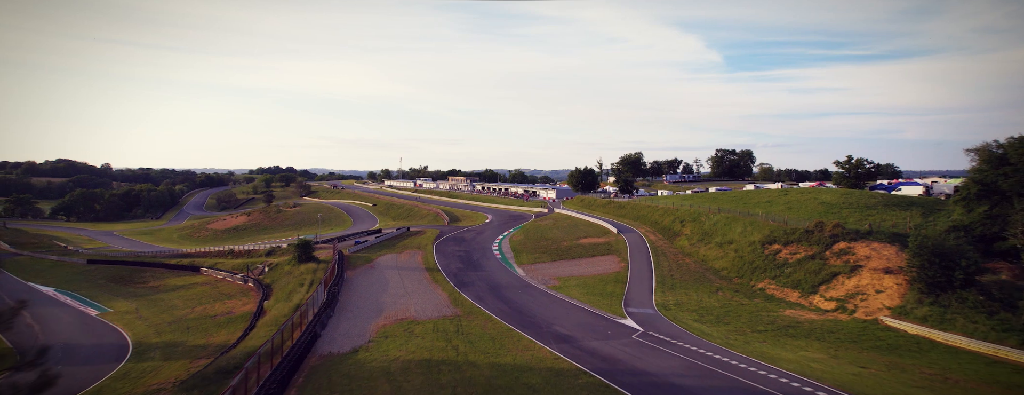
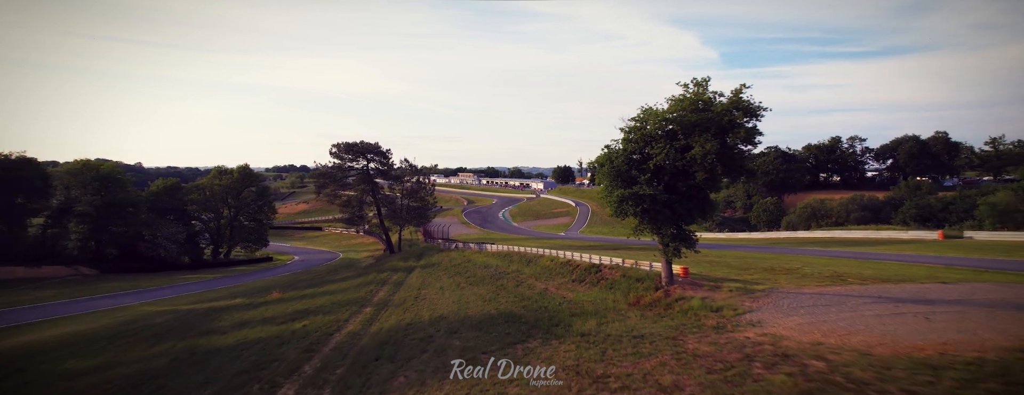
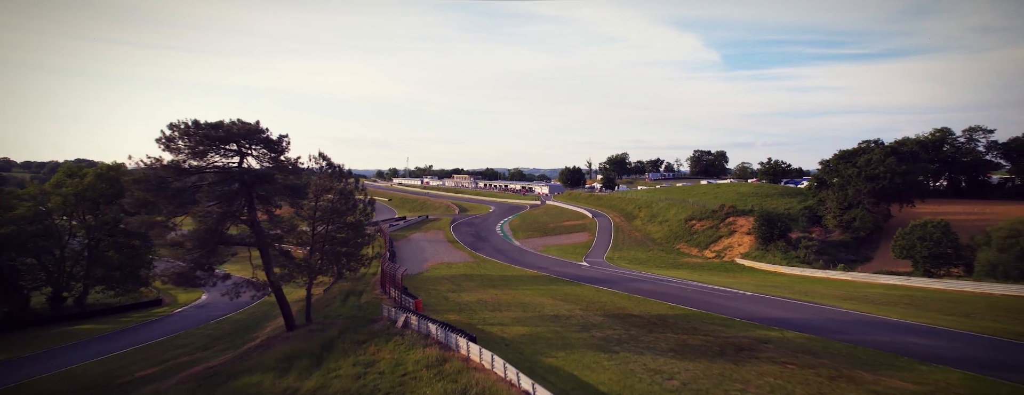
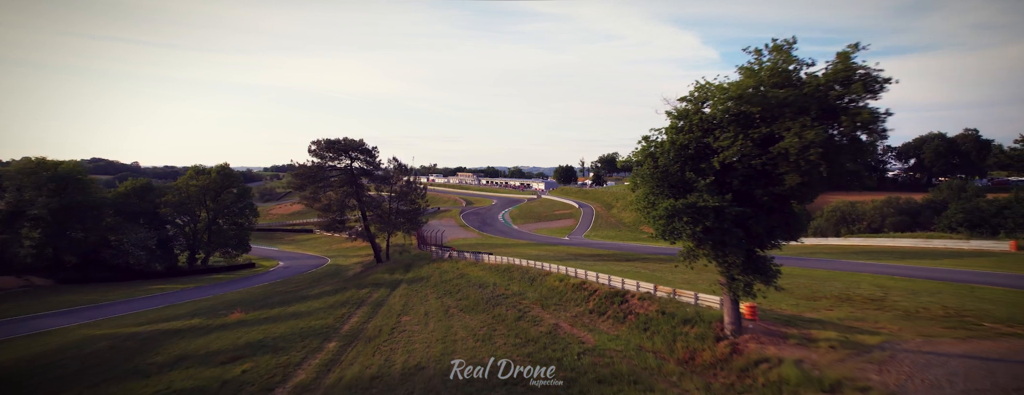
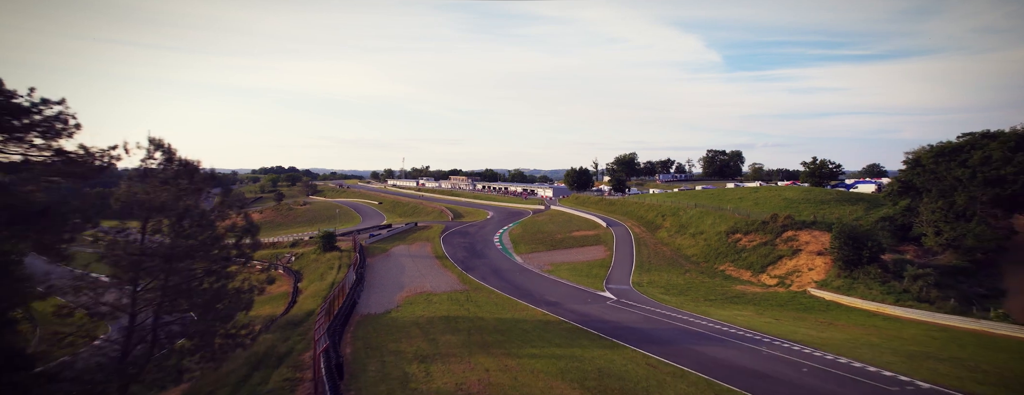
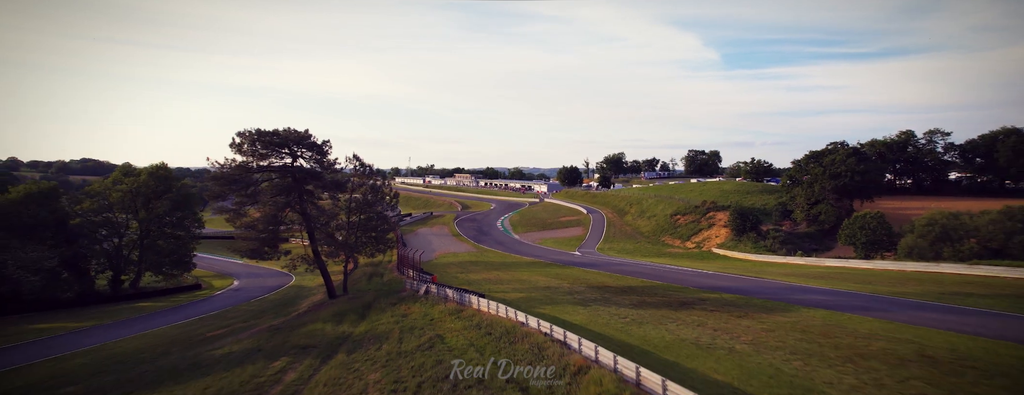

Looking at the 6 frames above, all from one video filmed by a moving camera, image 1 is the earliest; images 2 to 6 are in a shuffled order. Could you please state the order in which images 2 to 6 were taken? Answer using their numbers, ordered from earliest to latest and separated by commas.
5, 3, 6, 4, 2
